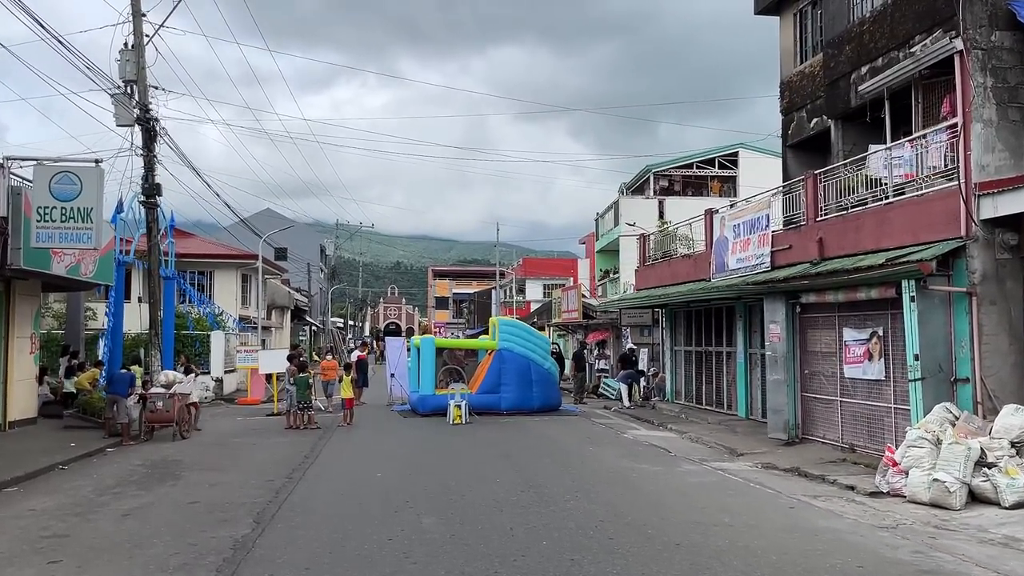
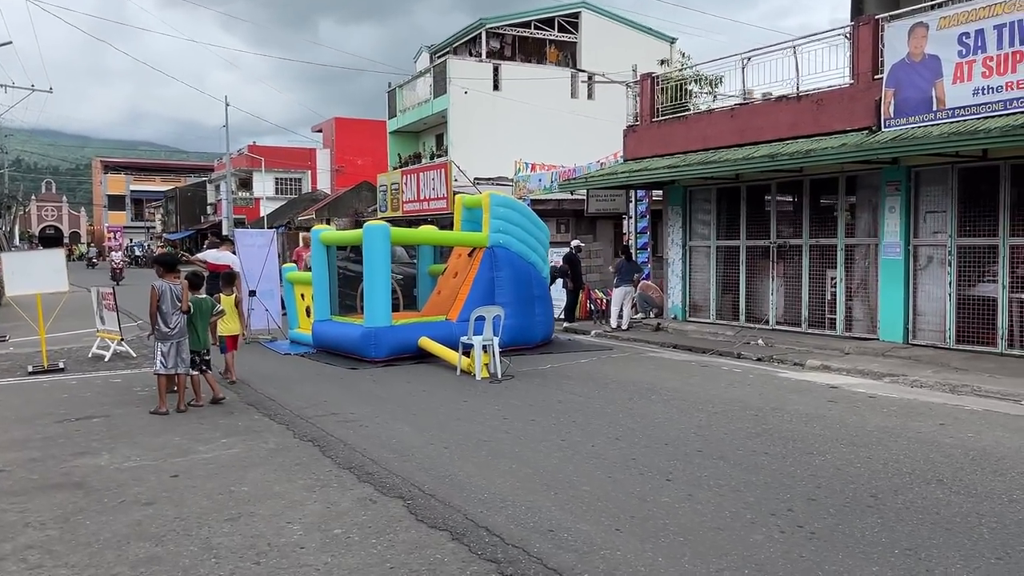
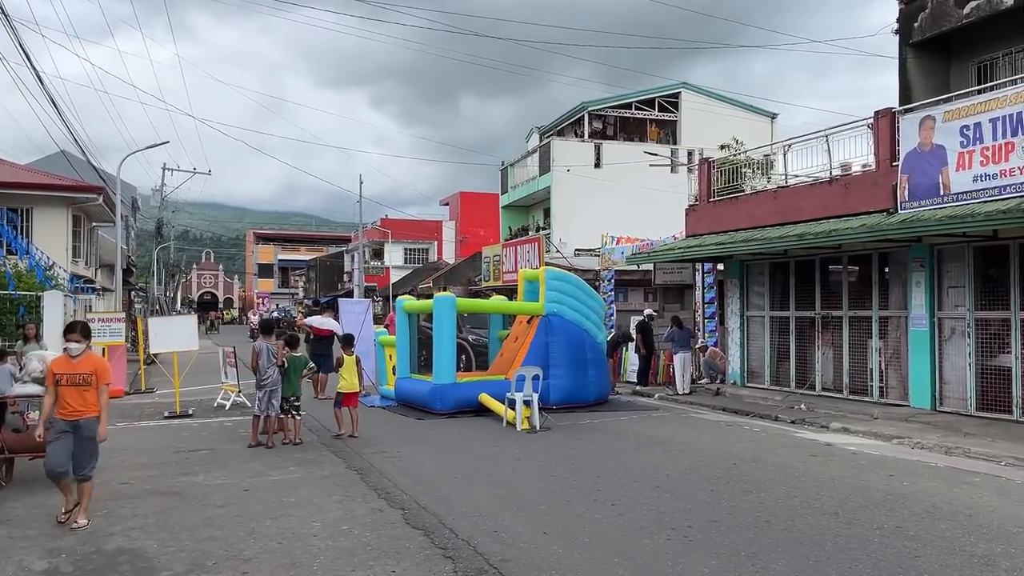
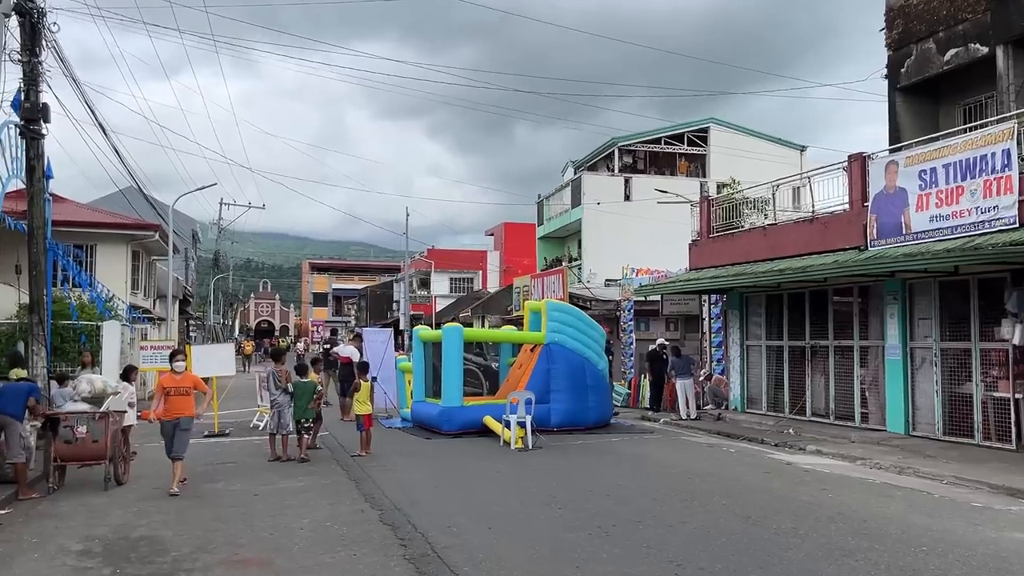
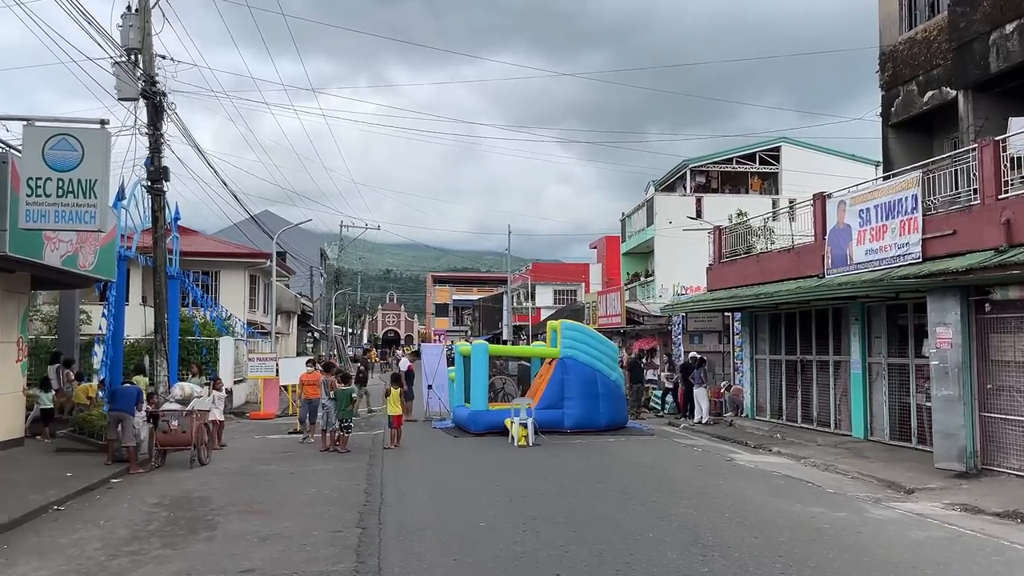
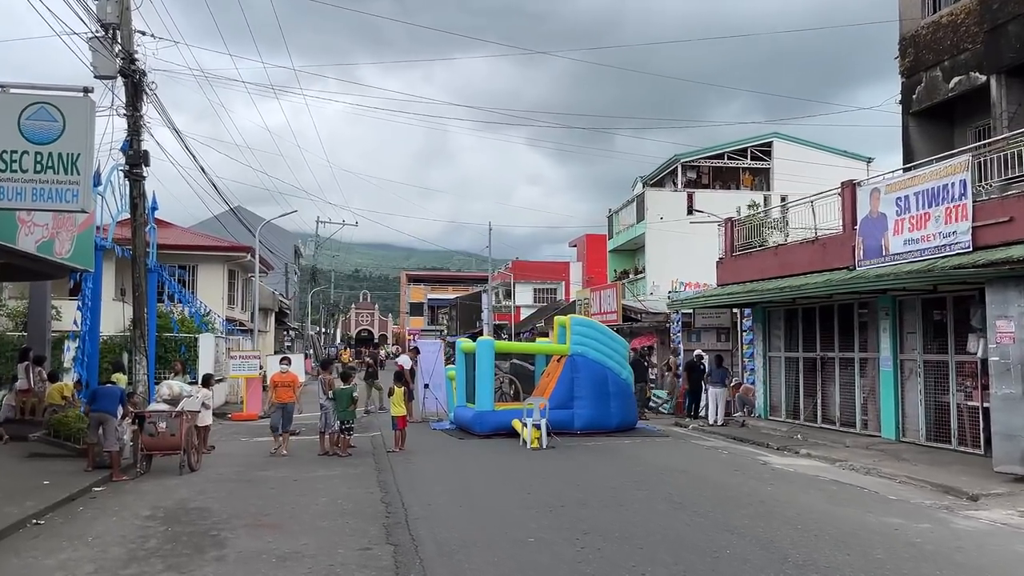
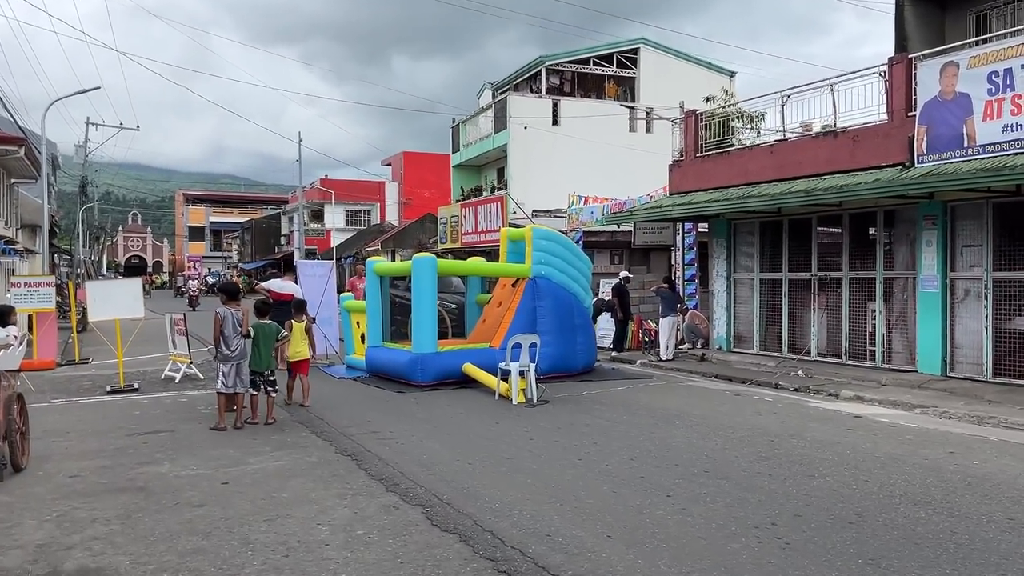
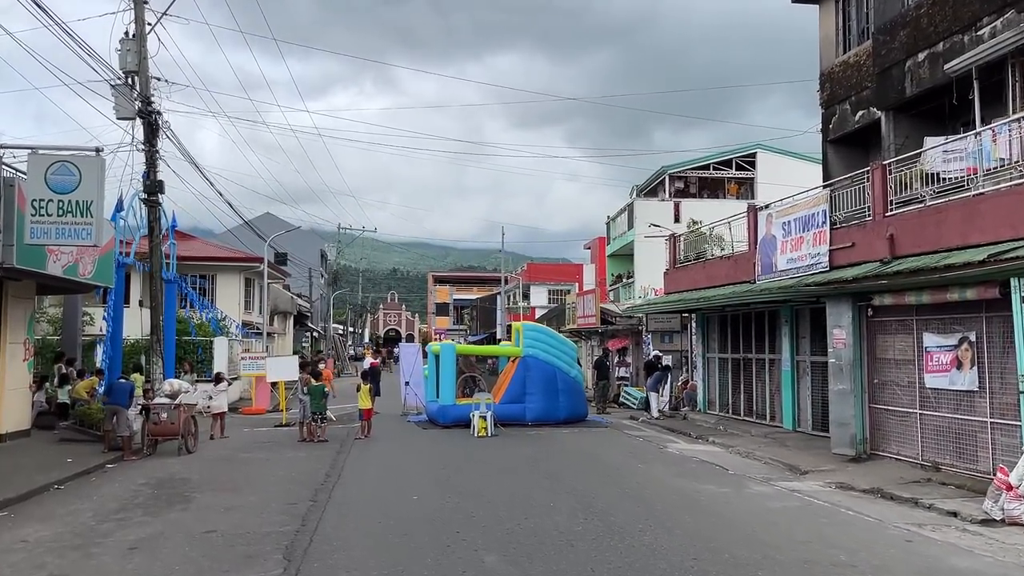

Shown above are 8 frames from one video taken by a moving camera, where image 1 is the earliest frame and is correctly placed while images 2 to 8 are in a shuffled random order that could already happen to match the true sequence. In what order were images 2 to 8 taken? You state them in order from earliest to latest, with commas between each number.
8, 5, 6, 4, 3, 7, 2
